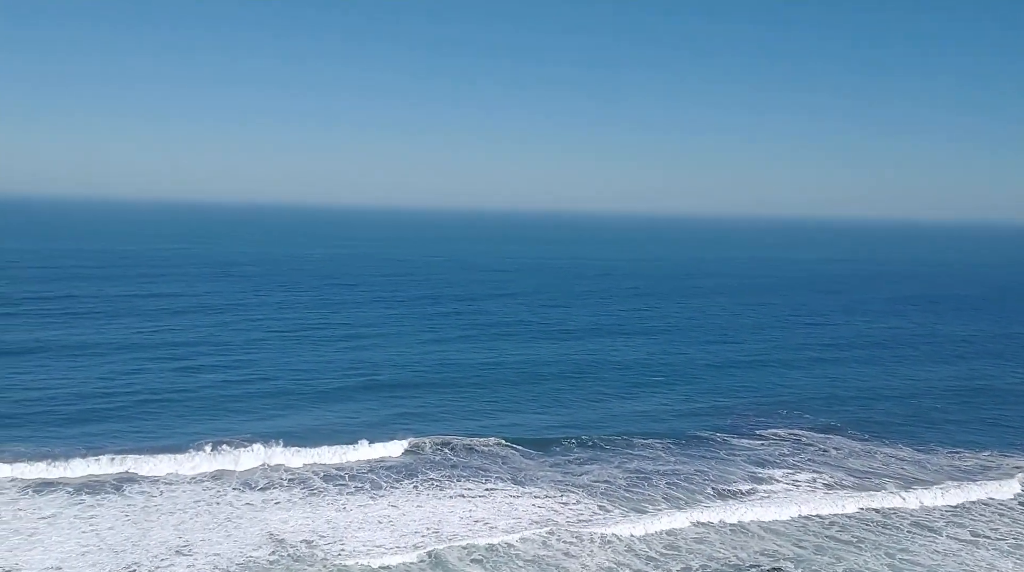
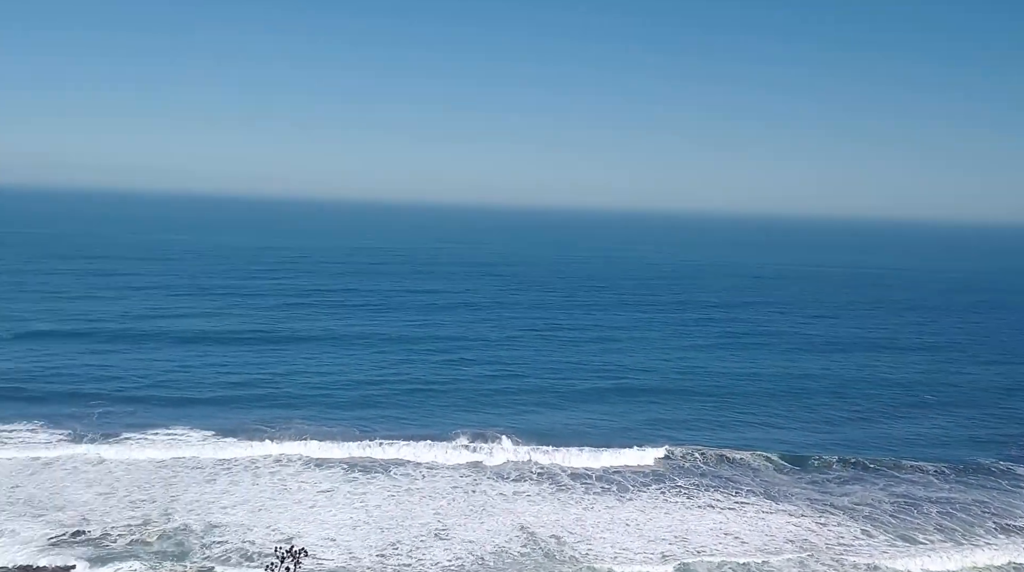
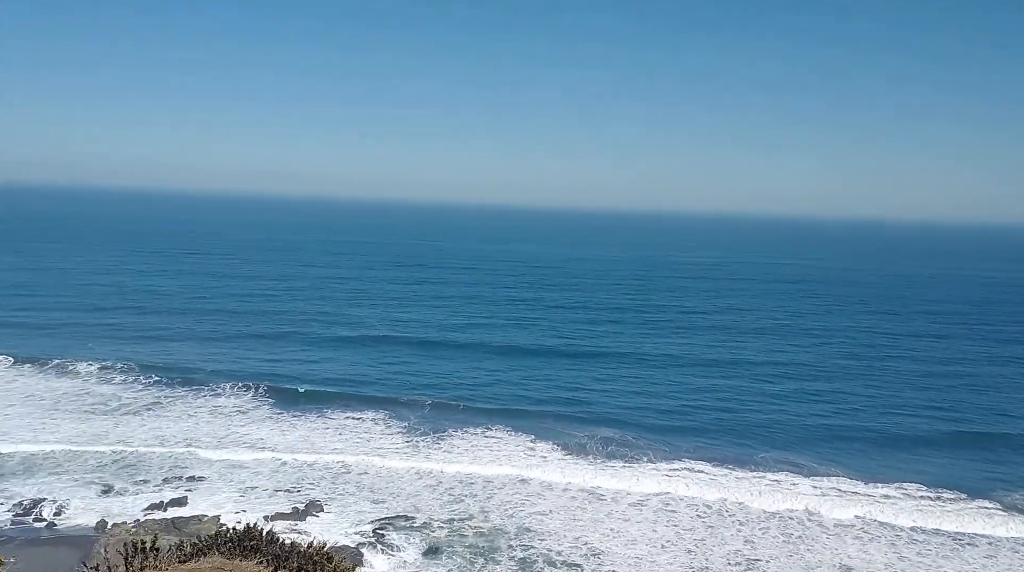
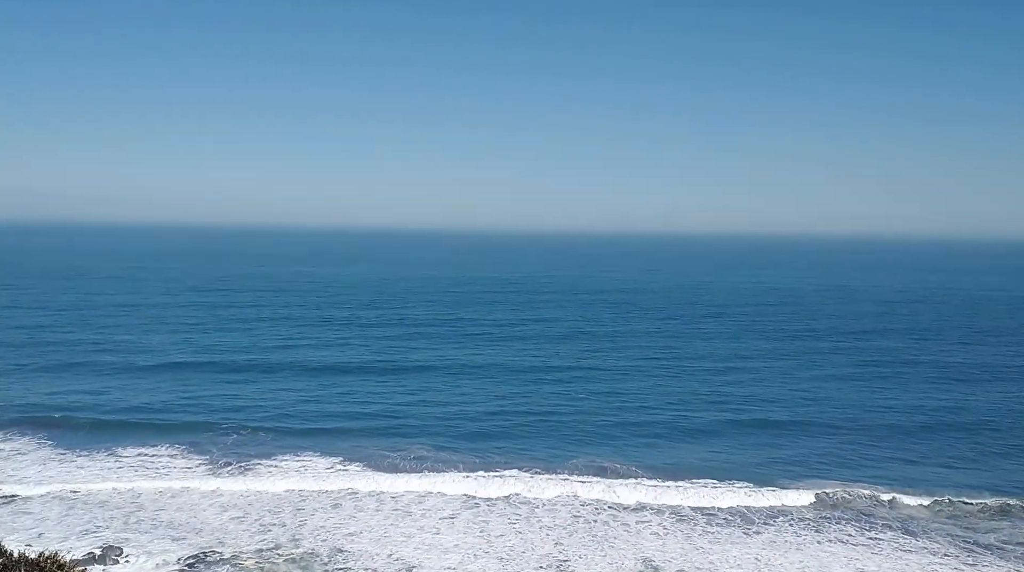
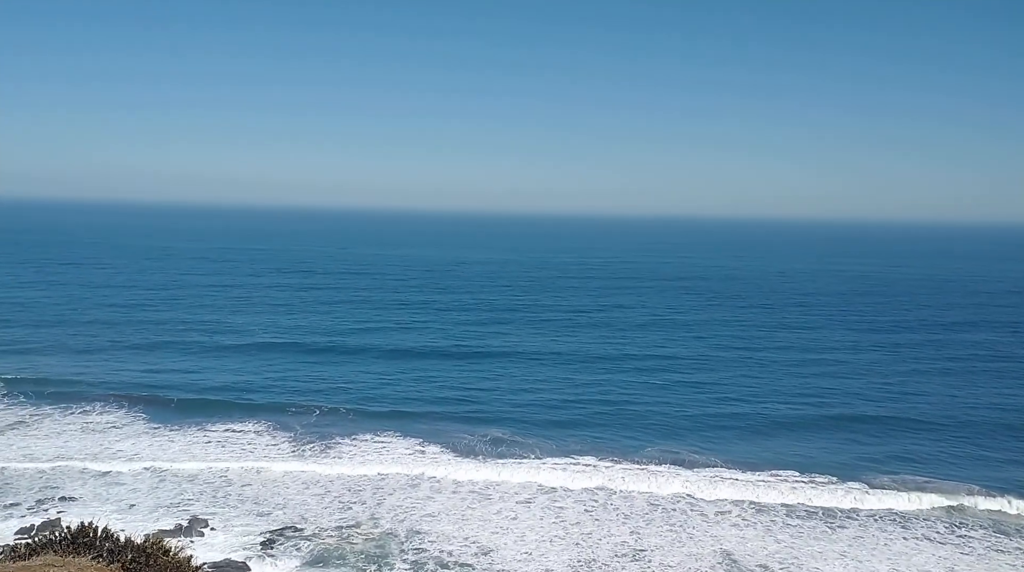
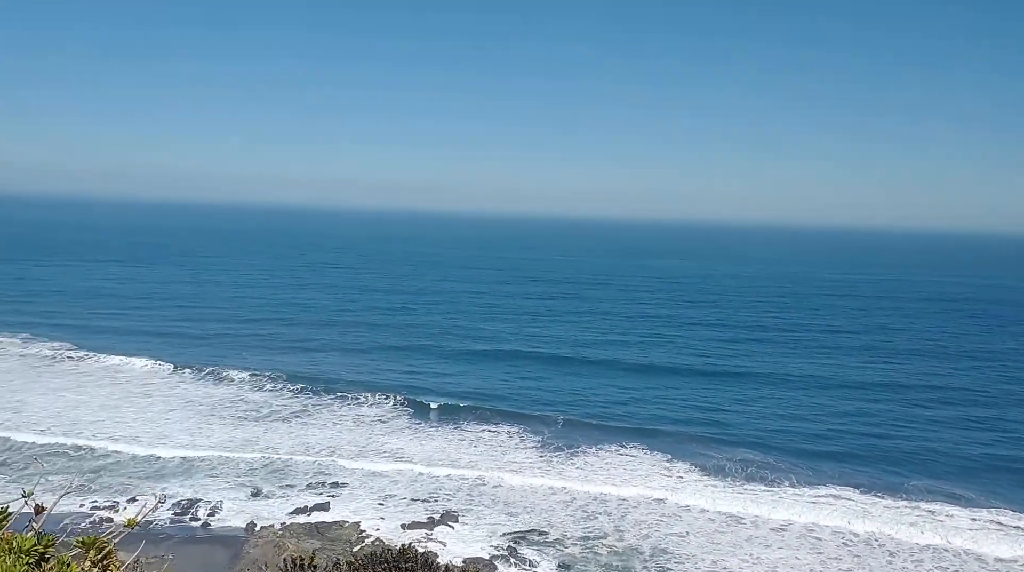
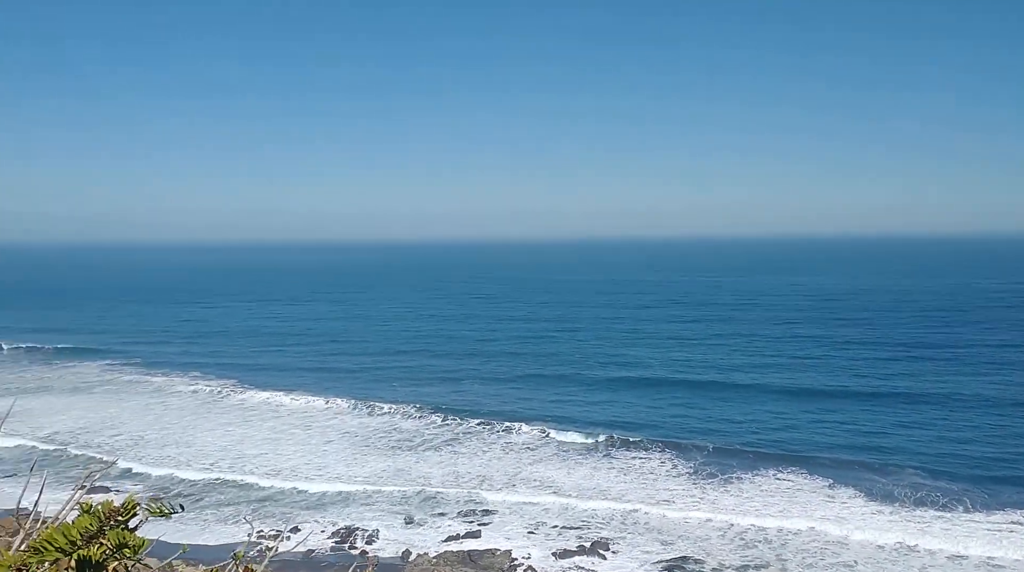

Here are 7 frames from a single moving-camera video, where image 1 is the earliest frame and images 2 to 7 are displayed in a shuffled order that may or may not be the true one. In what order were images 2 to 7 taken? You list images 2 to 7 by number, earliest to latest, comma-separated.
2, 4, 5, 3, 6, 7
